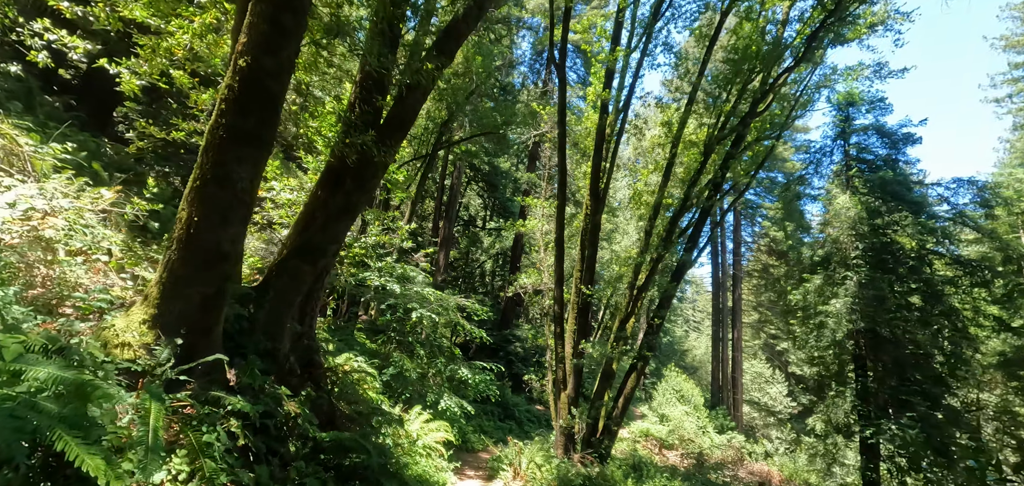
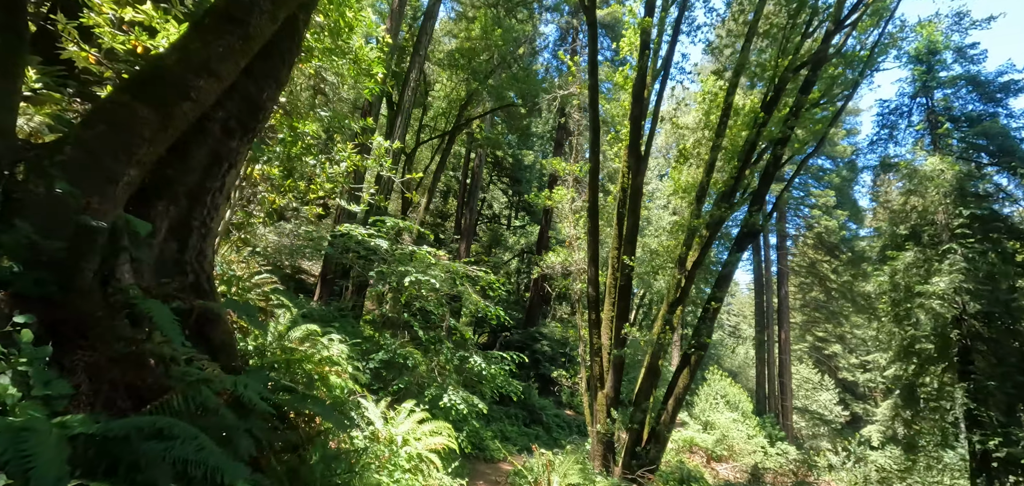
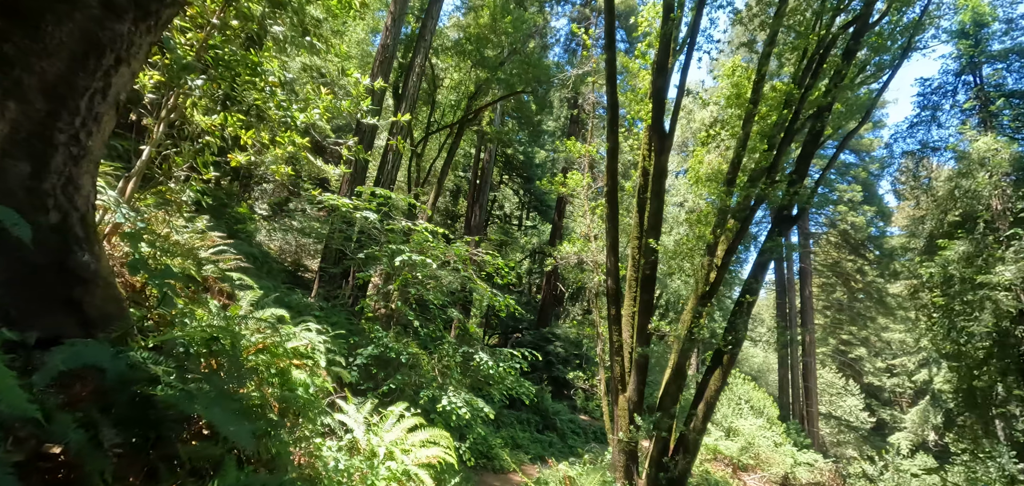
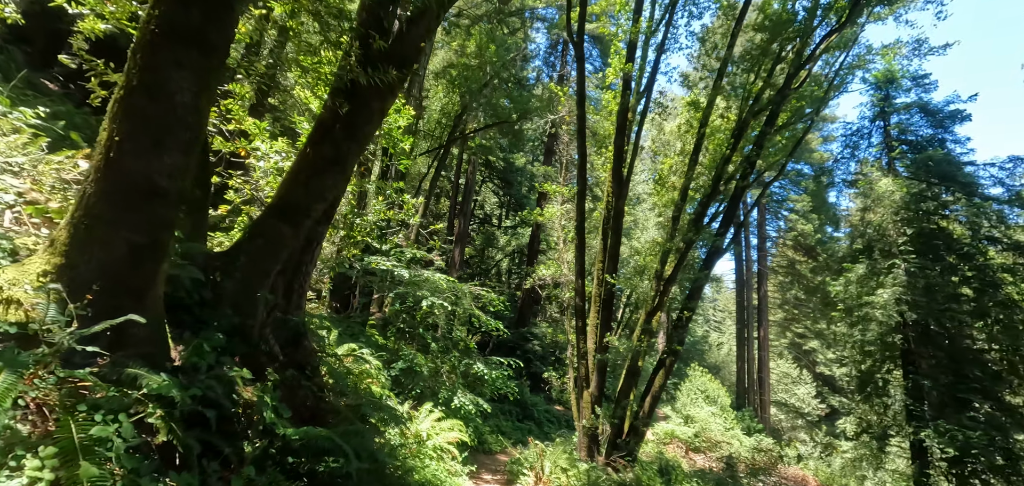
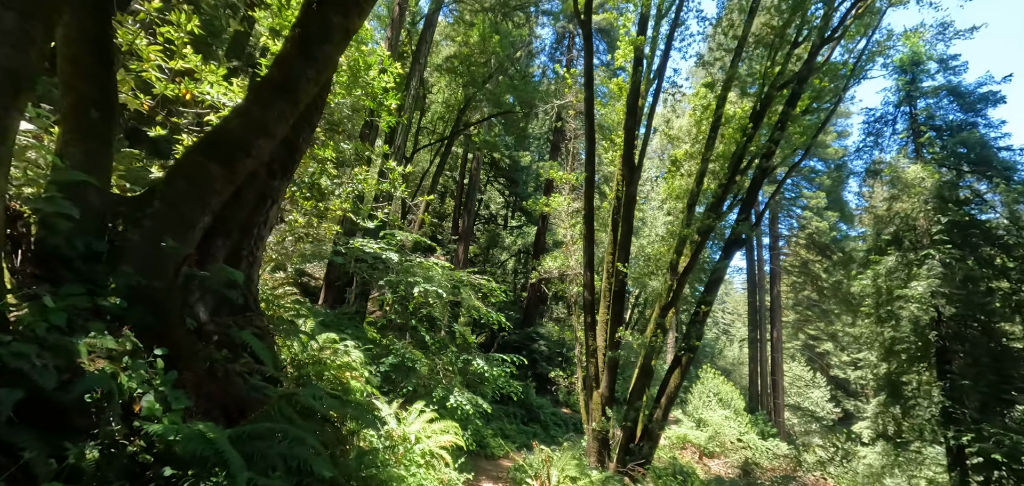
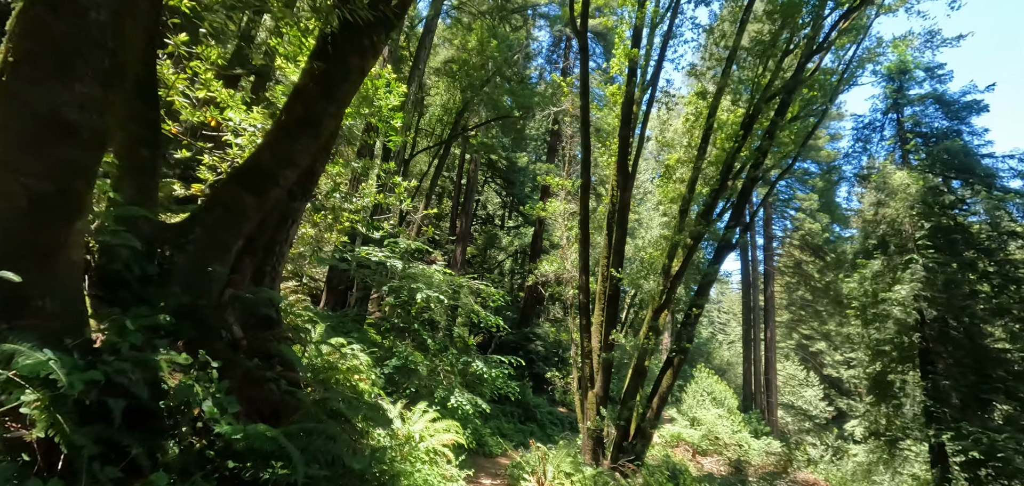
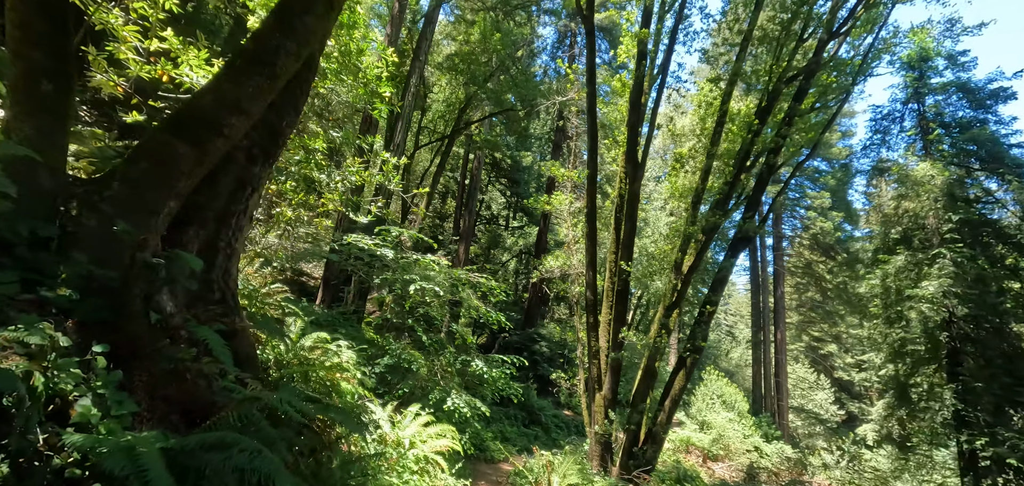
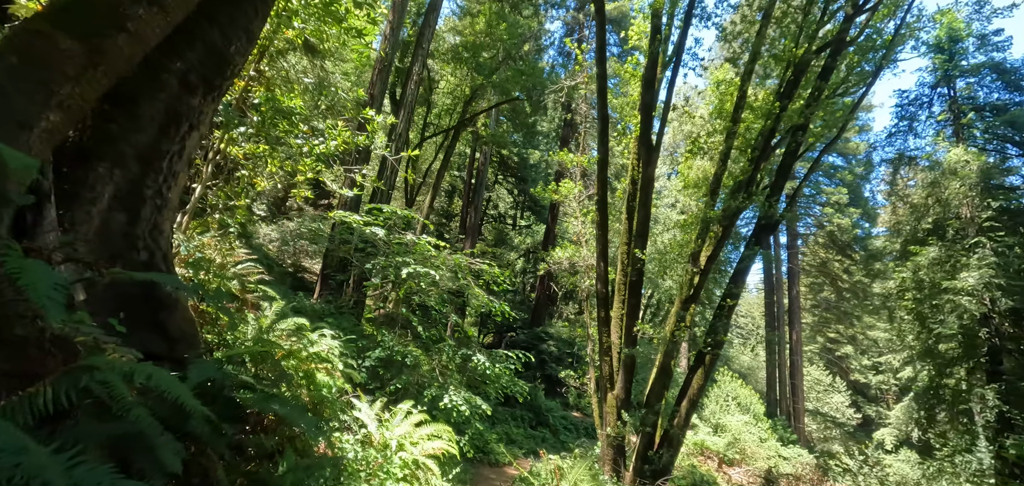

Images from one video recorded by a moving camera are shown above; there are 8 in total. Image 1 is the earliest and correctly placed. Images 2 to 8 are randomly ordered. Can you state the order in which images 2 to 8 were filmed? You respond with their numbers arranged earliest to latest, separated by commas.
4, 6, 5, 7, 2, 8, 3
